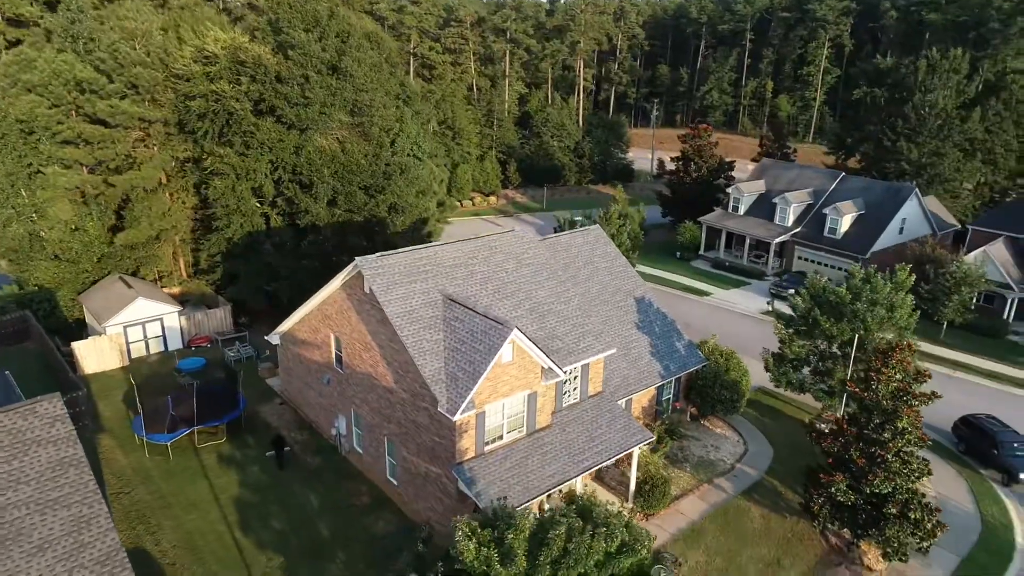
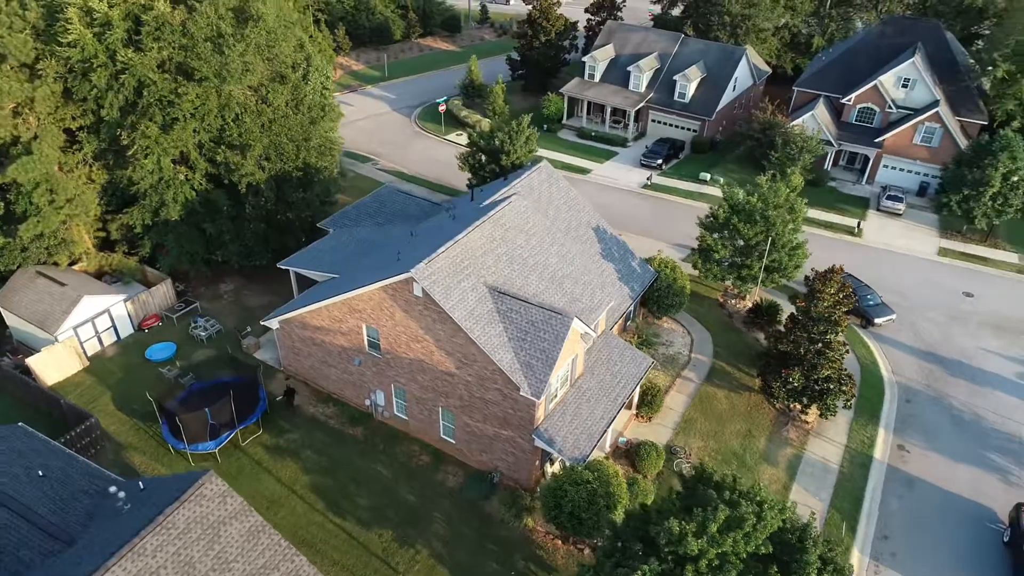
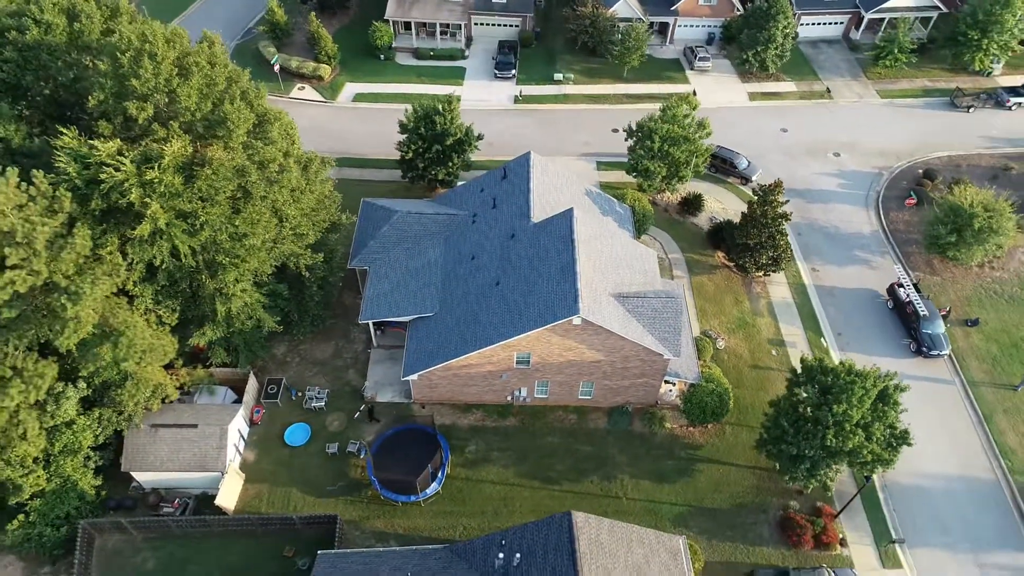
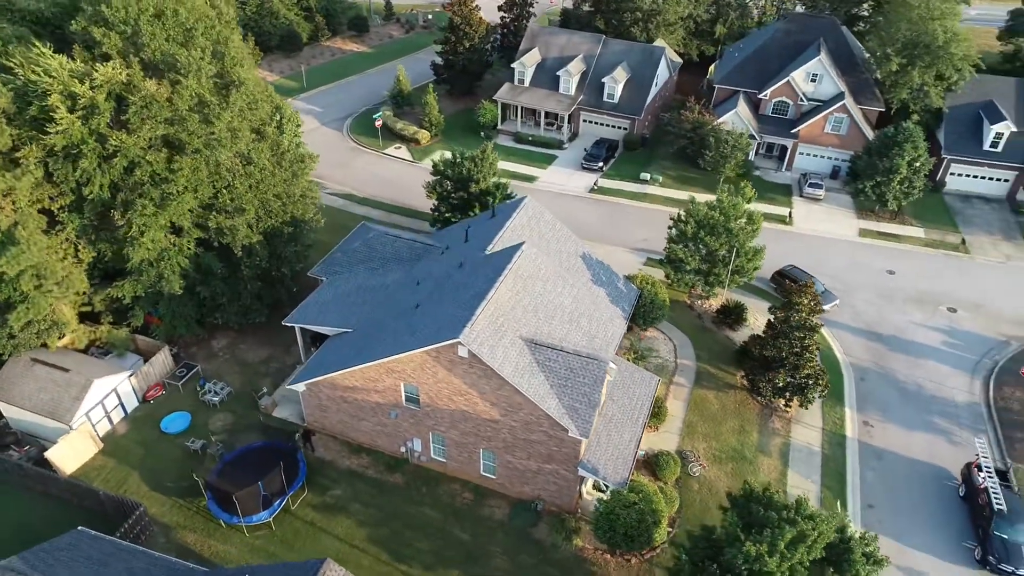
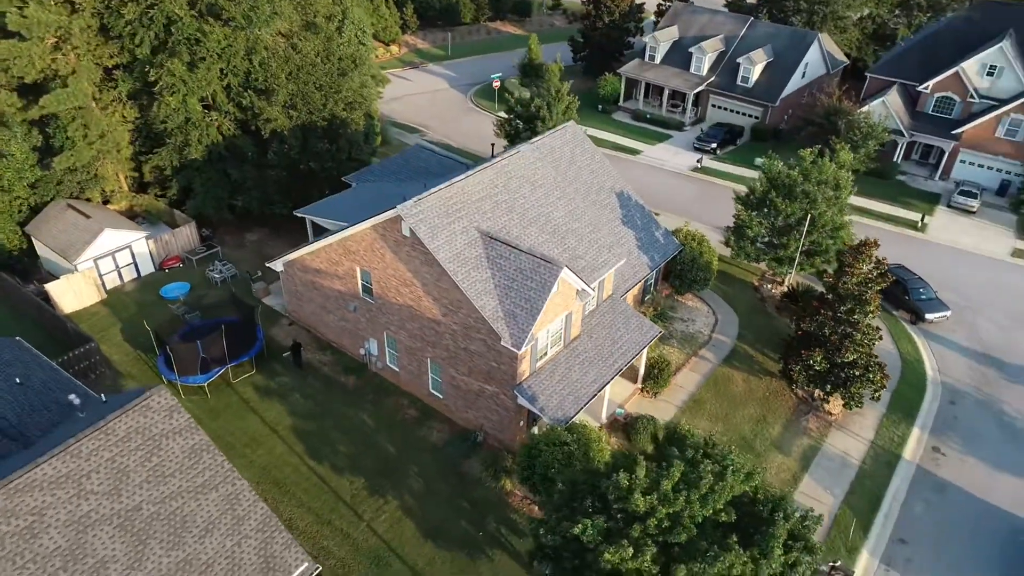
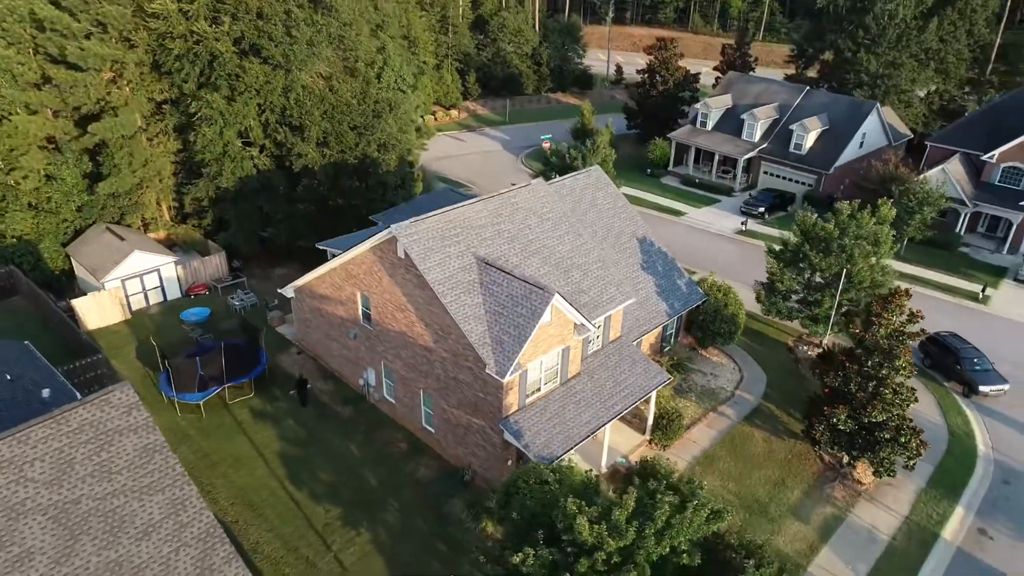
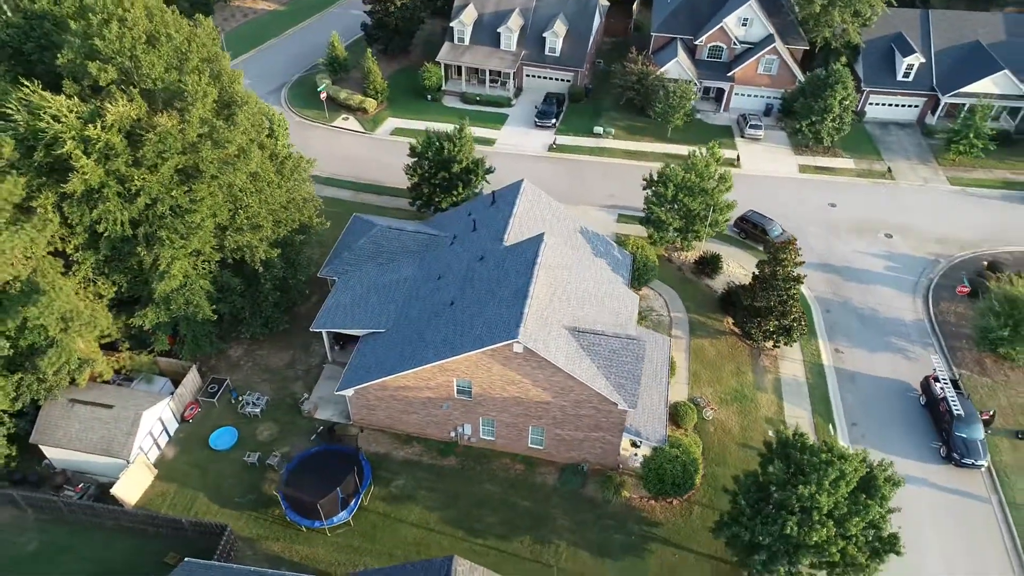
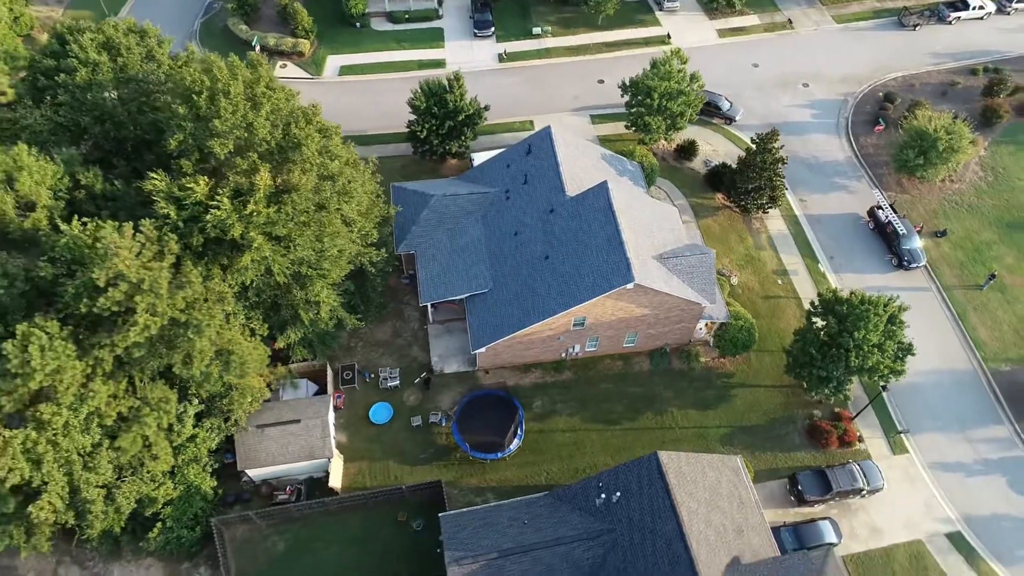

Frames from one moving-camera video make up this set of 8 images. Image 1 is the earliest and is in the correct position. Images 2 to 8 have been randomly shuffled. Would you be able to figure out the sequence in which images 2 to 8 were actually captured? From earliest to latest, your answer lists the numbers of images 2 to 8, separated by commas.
6, 5, 2, 4, 7, 3, 8
